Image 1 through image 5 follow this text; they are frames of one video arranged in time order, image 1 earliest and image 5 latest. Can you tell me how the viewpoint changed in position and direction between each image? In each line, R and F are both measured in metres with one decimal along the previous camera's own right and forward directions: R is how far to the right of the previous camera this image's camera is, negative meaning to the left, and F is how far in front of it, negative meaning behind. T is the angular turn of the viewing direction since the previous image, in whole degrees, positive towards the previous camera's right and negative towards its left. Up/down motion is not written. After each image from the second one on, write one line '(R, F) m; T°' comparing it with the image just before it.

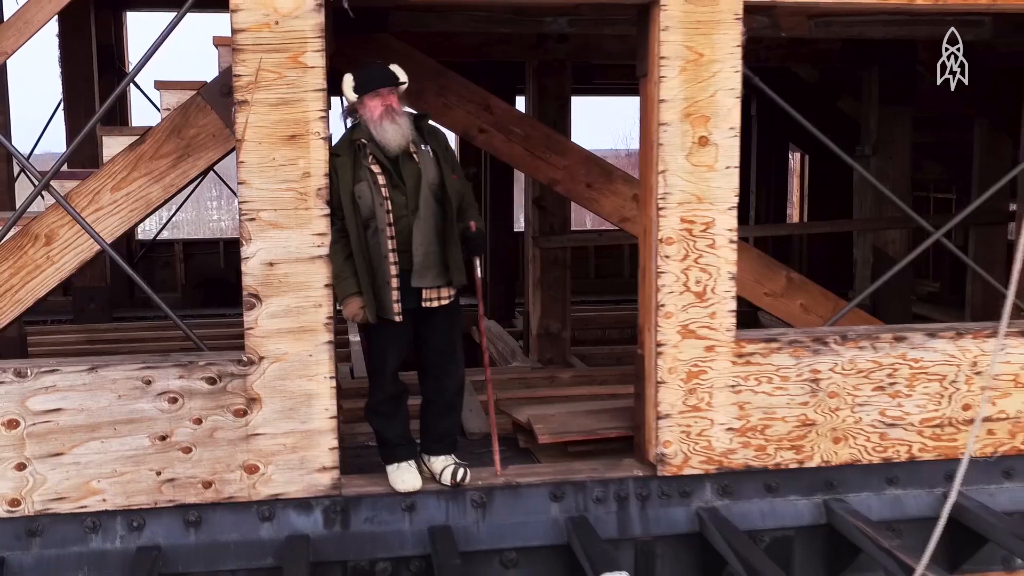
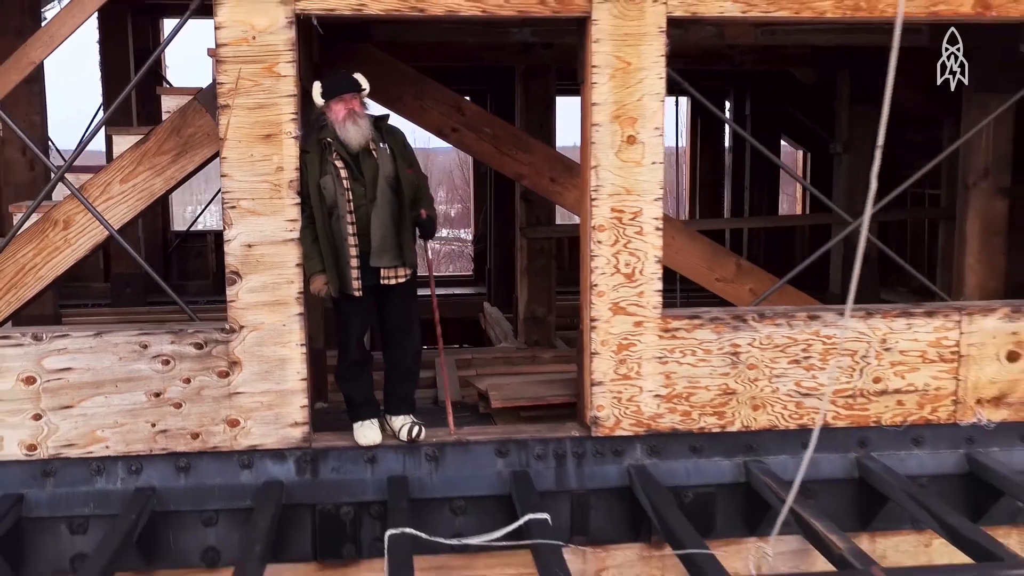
(+0.3, -0.4) m; -3°
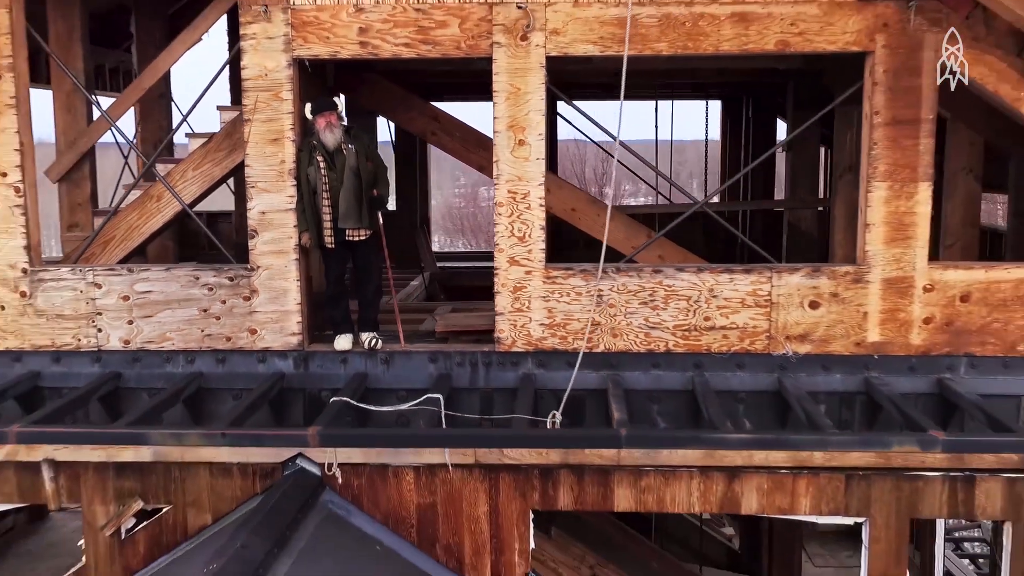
(+1.2, -1.4) m; -10°
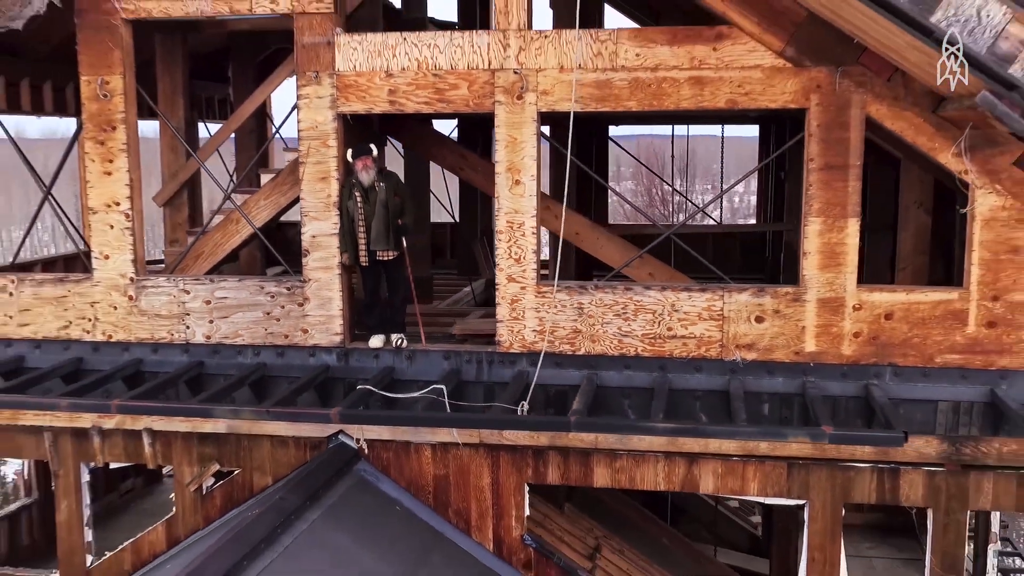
(+0.7, -1.0) m; -7°
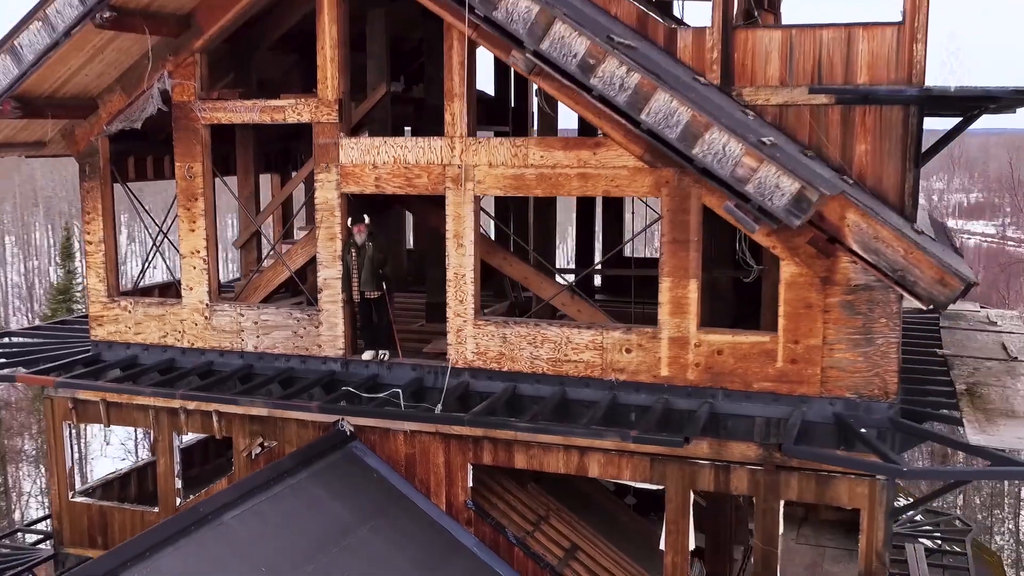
(+1.8, -2.1) m; -10°
